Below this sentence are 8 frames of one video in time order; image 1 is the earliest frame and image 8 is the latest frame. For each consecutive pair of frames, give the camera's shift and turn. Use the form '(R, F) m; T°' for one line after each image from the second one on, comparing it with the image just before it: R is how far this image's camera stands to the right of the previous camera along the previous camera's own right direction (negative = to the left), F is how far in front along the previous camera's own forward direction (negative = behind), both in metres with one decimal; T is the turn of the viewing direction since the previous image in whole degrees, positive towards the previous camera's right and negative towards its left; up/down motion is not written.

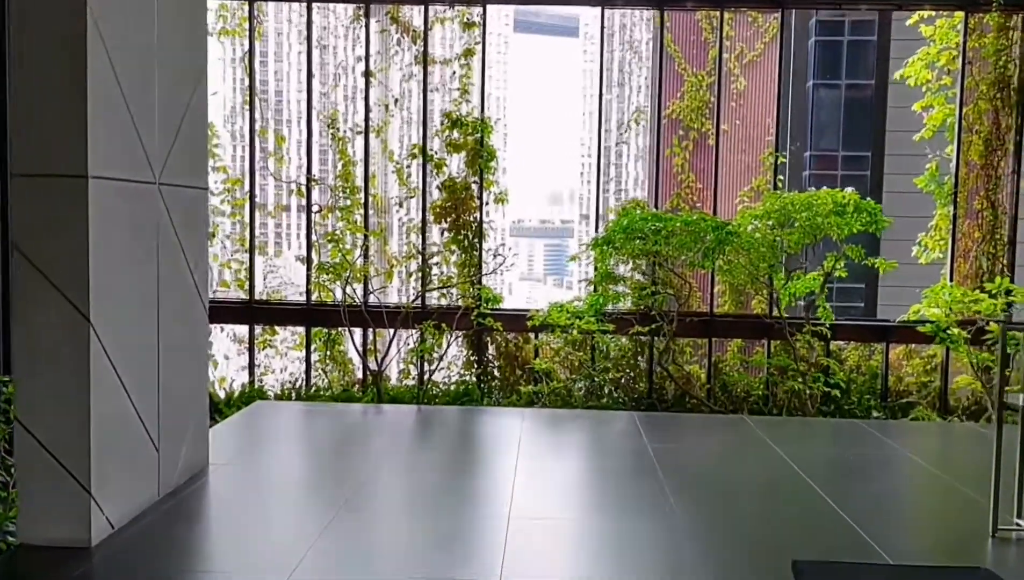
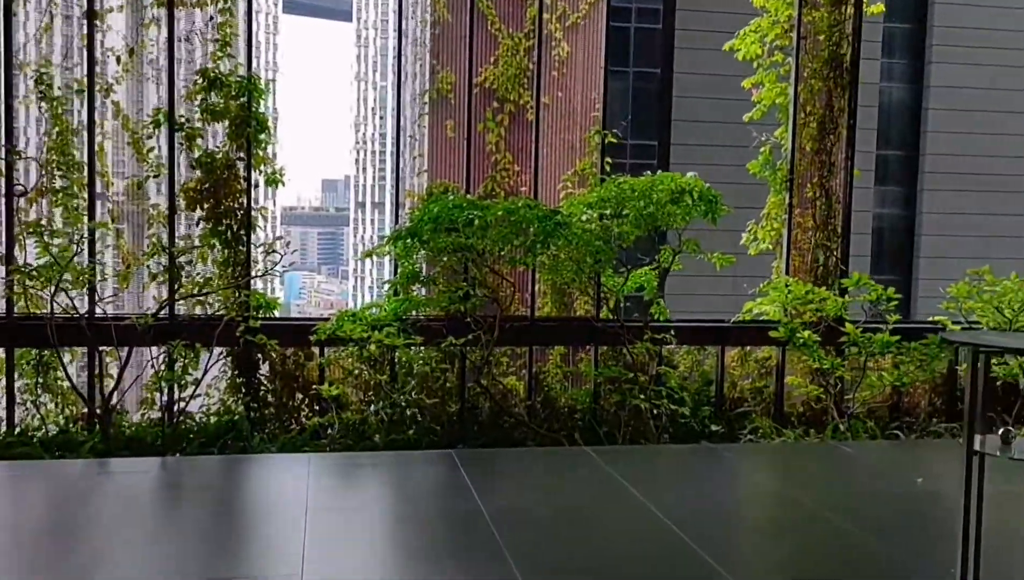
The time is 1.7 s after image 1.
(0.0, +1.0) m; +13°
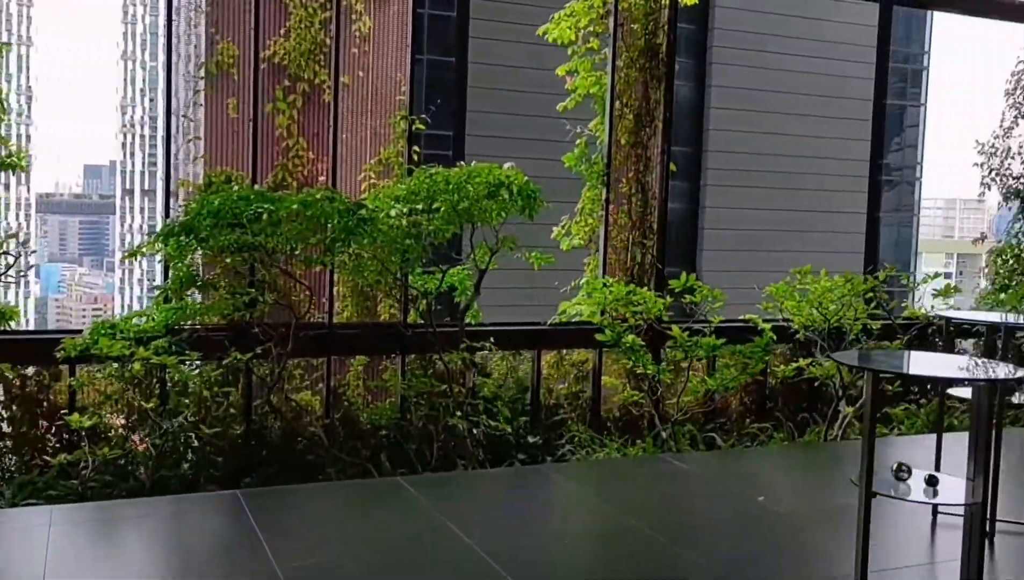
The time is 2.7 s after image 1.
(0.0, +0.5) m; +13°
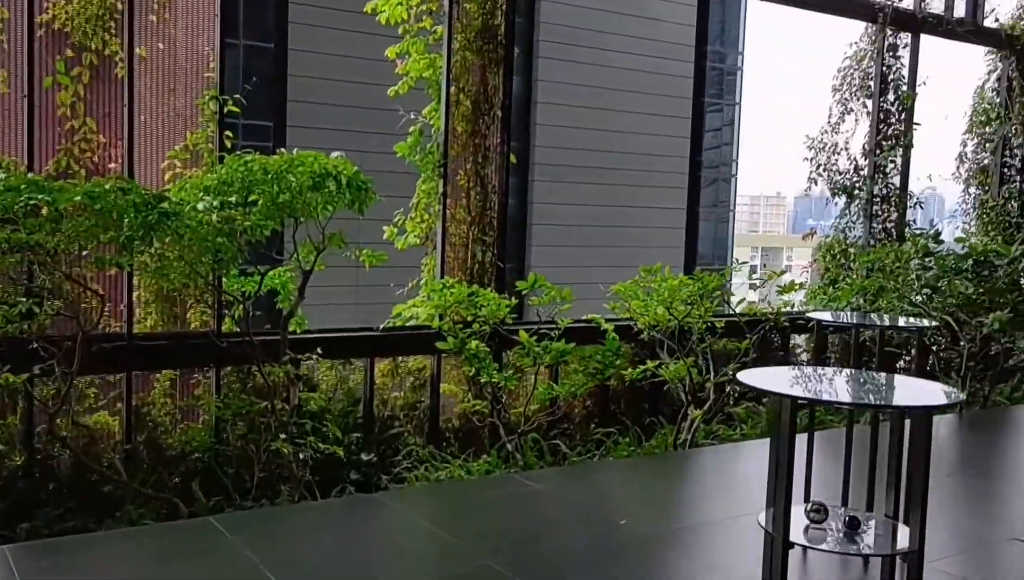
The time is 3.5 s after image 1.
(0.0, +0.4) m; +11°
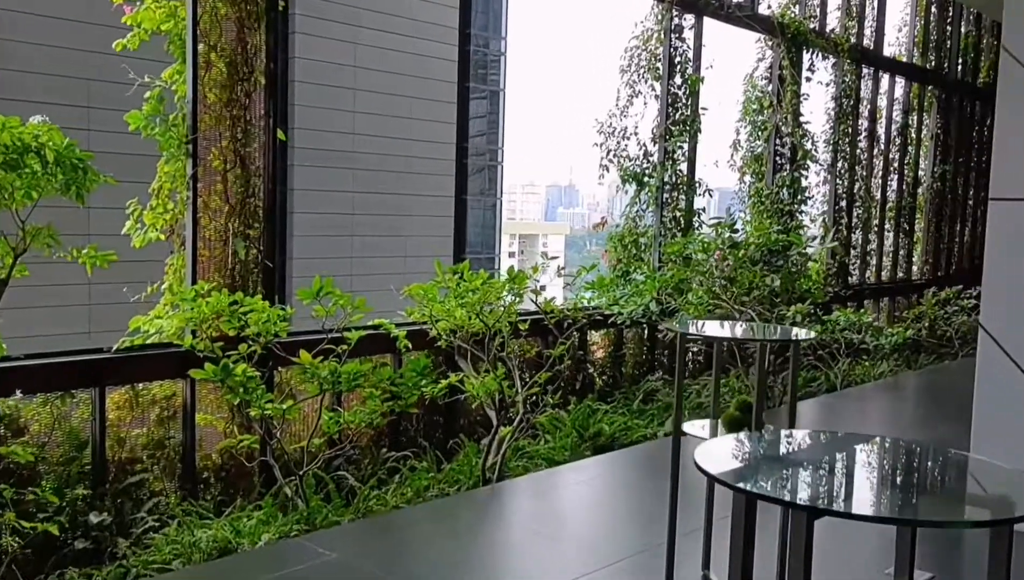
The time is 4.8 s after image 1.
(-0.1, +0.7) m; +15°
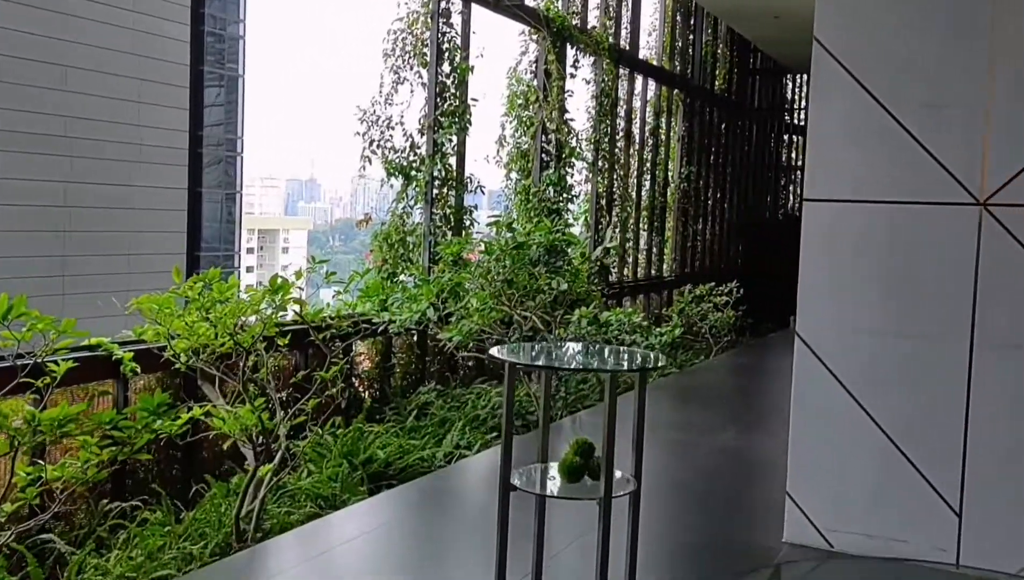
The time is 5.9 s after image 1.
(0.0, +0.5) m; +16°
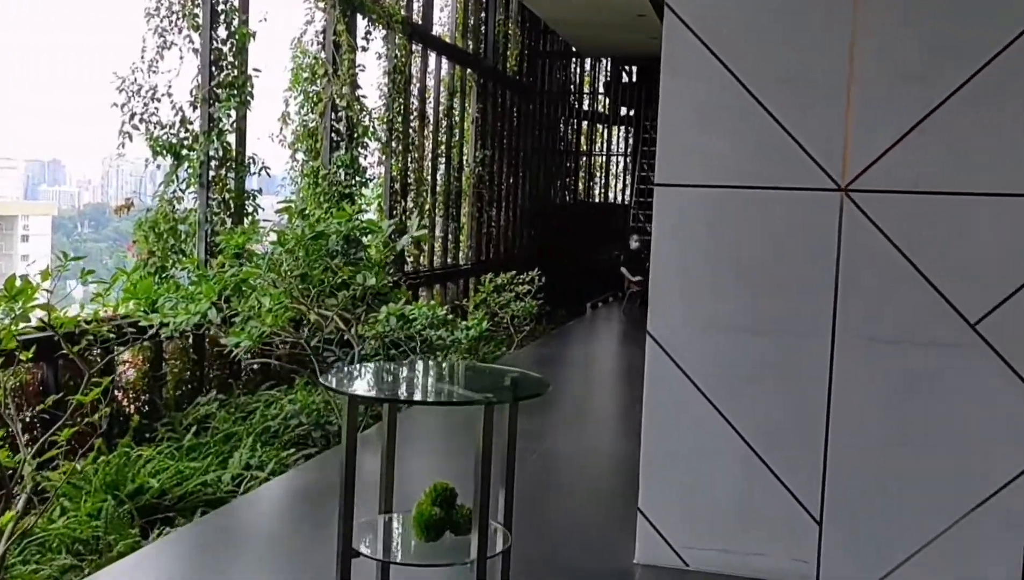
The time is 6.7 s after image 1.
(-0.1, +0.4) m; +14°
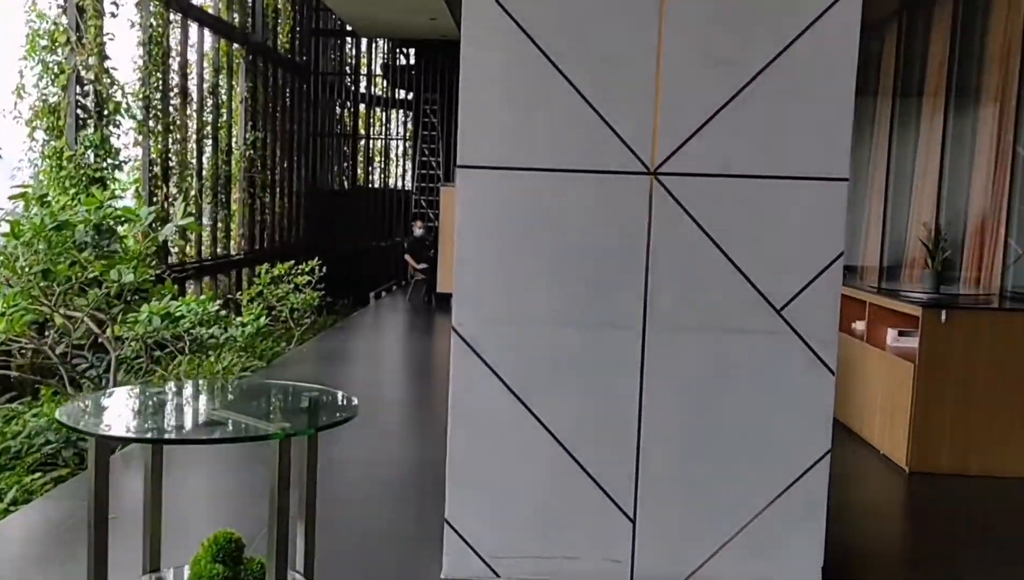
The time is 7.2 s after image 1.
(0.0, +0.2) m; +14°
